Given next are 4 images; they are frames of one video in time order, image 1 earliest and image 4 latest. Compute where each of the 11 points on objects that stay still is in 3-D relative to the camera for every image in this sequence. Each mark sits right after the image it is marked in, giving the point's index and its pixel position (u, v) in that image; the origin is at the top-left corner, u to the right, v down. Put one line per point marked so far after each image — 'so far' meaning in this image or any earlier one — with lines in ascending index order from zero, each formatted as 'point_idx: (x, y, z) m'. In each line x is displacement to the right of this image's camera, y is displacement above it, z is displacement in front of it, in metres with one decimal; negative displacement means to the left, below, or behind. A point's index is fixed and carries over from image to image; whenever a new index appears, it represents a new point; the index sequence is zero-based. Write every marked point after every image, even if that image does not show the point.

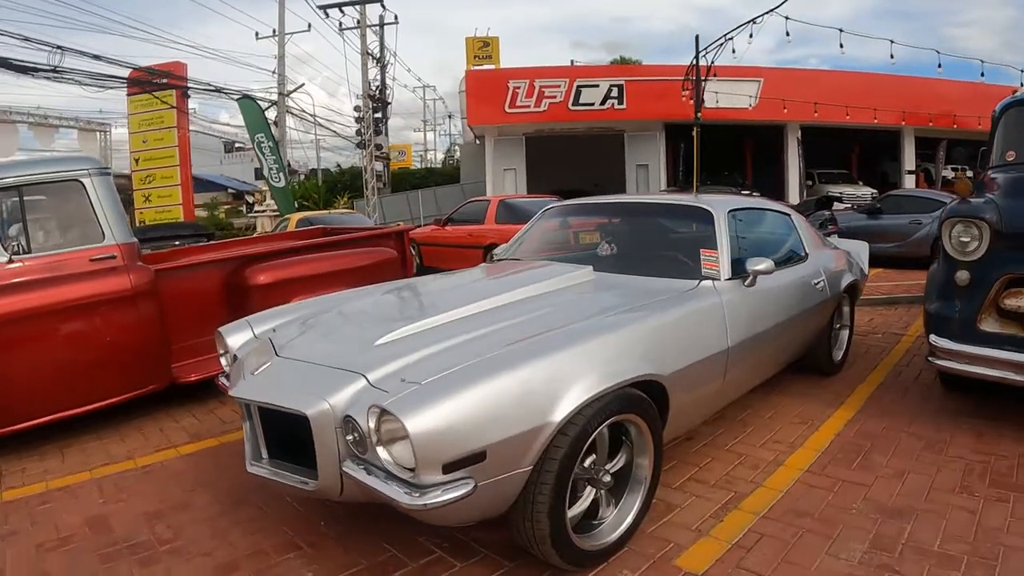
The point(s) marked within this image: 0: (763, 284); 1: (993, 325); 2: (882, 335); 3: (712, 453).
0: (+1.3, 0.0, +3.9) m
1: (+2.6, -0.2, +3.9) m
2: (+3.2, -0.4, +6.2) m
3: (+1.0, -0.8, +3.7) m
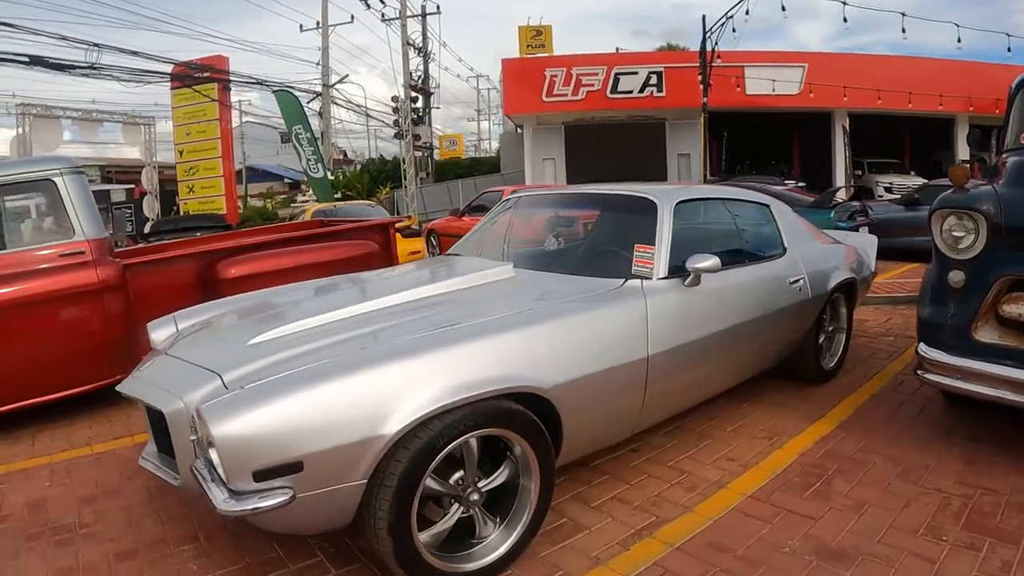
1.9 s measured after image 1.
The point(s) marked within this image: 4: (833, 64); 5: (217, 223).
0: (+1.0, 0.0, +3.5) m
1: (+2.3, -0.2, +3.4) m
2: (+3.0, -0.4, +5.6) m
3: (+0.6, -0.8, +3.3) m
4: (+8.8, +6.1, +19.6) m
5: (-4.7, +1.0, +11.4) m
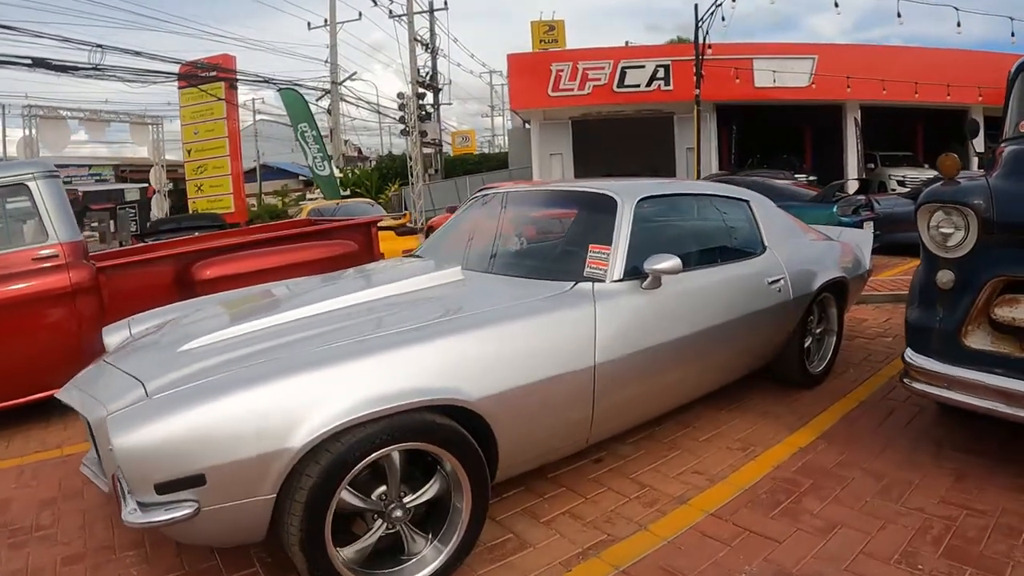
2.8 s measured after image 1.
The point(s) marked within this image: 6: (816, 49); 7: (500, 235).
0: (+0.8, 0.0, +3.2) m
1: (+2.0, -0.2, +3.1) m
2: (+2.9, -0.4, +5.4) m
3: (+0.4, -0.8, +3.1) m
4: (+8.9, +6.3, +19.2) m
5: (-4.7, +1.0, +11.2) m
6: (+8.1, +6.3, +18.9) m
7: (-0.1, +0.3, +3.7) m
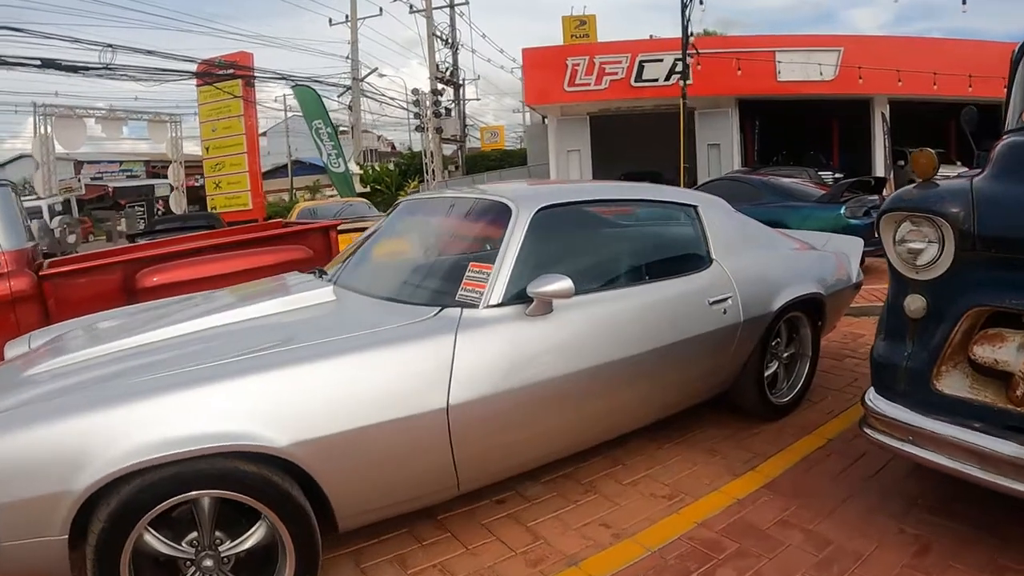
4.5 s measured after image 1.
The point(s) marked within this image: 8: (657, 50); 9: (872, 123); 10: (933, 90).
0: (+0.3, -0.1, +2.8) m
1: (+1.6, -0.3, +2.6) m
2: (+2.5, -0.5, +4.8) m
3: (0.0, -0.9, +2.6) m
4: (+9.3, +6.2, +18.3) m
5: (-4.8, +1.0, +11.0) m
6: (+8.4, +6.3, +18.0) m
7: (-0.5, +0.2, +3.2) m
8: (+4.0, +6.6, +19.8) m
9: (+9.9, +4.5, +19.5) m
10: (+11.5, +5.2, +19.0) m
